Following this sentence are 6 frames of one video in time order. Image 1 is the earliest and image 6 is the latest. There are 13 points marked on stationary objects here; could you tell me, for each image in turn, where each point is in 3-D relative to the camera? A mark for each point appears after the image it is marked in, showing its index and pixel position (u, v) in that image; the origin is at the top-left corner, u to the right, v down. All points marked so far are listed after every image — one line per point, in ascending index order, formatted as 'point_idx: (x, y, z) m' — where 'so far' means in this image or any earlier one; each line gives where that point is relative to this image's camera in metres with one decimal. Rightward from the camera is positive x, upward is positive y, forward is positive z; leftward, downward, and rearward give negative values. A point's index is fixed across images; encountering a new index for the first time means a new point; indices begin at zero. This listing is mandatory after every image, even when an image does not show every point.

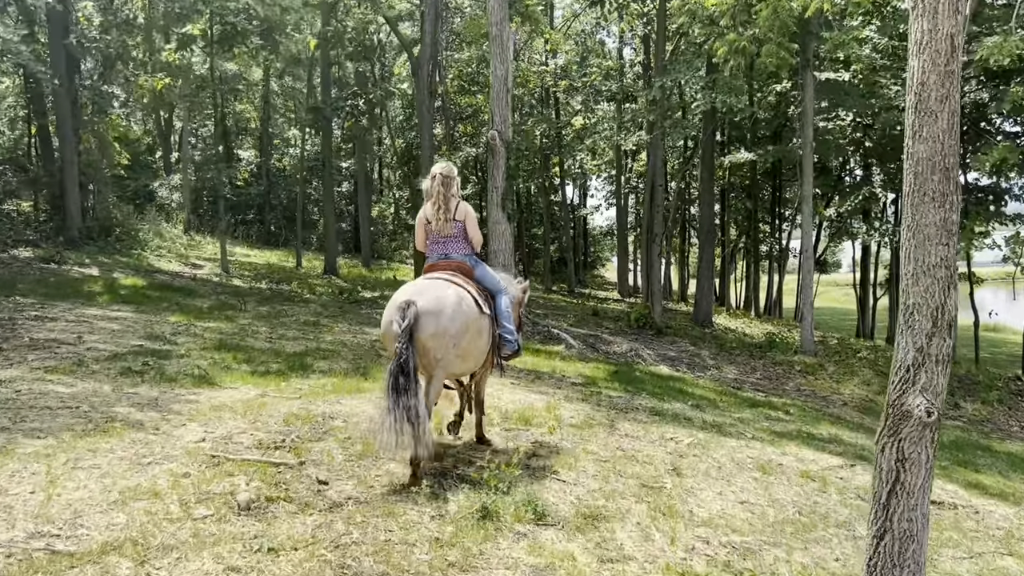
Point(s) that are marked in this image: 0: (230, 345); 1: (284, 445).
0: (-3.3, -0.7, +9.9) m
1: (-1.5, -1.1, +5.6) m
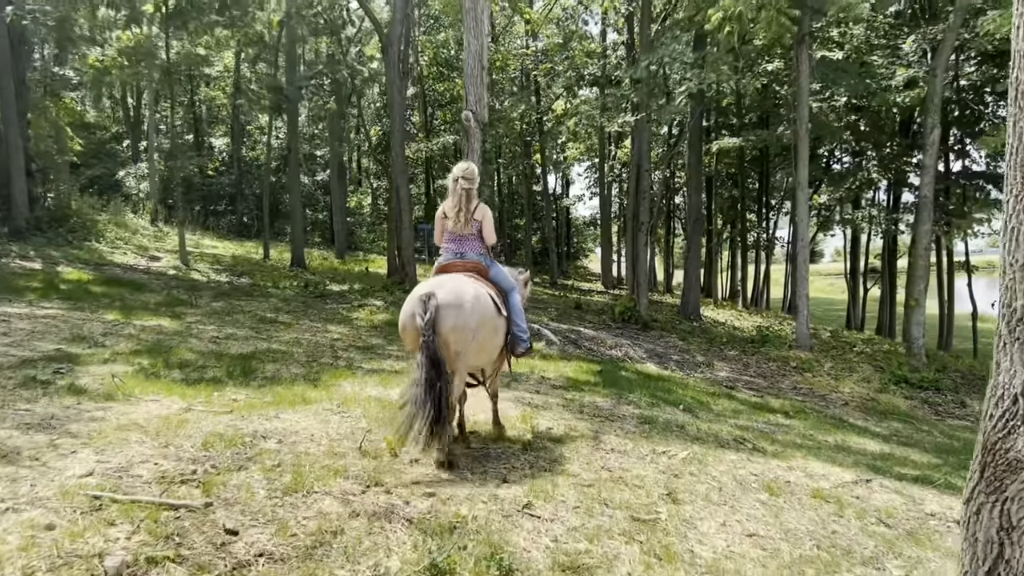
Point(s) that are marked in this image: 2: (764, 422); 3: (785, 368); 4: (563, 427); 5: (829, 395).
0: (-3.6, -0.6, +8.8) m
1: (-1.7, -1.0, +4.6) m
2: (+2.8, -1.5, +9.4) m
3: (+4.5, -1.3, +13.8) m
4: (+0.5, -1.2, +7.4) m
5: (+4.7, -1.6, +12.4) m
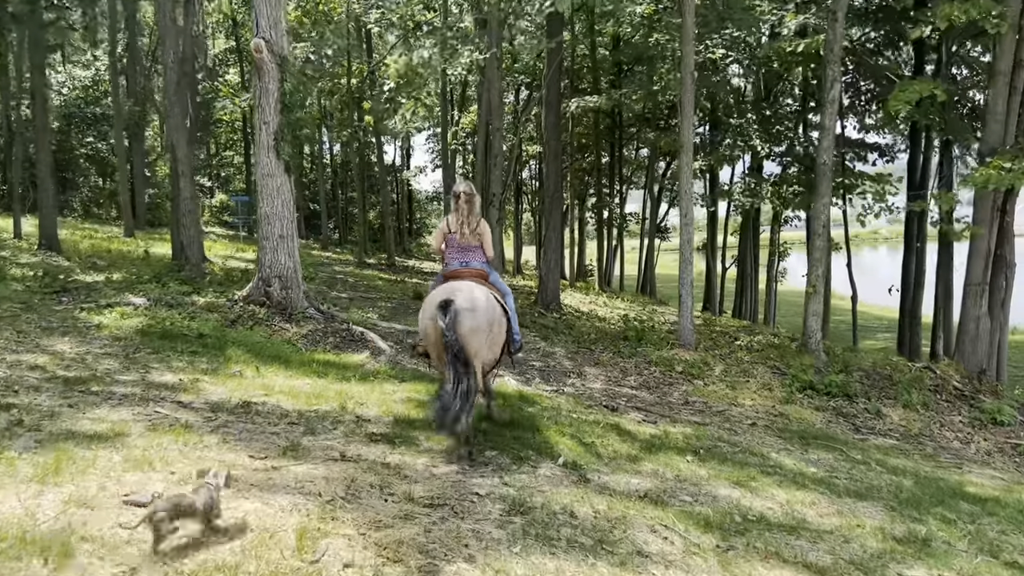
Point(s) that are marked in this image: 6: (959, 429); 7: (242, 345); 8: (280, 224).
0: (-5.0, -0.7, +4.7) m
1: (-2.3, -1.2, +0.9) m
2: (+1.3, -1.5, +6.5) m
3: (+2.1, -1.1, +11.1) m
4: (-0.7, -1.3, +4.1) m
5: (+2.6, -1.4, +9.8) m
6: (+5.6, -1.8, +10.6) m
7: (-3.1, -0.6, +9.5) m
8: (-3.0, +0.8, +11.0) m
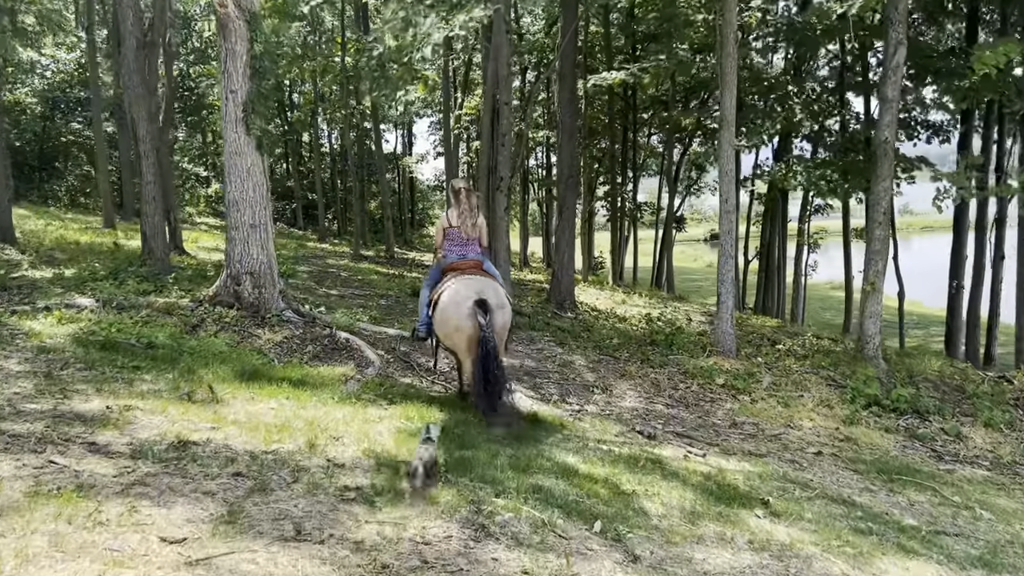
0: (-4.8, -0.7, +3.1) m
1: (-2.2, -1.3, -0.7) m
2: (+1.4, -1.5, +4.9) m
3: (+2.3, -1.1, +9.5) m
4: (-0.6, -1.3, +2.5) m
5: (+2.7, -1.4, +8.2) m
6: (+5.8, -1.8, +8.9) m
7: (-2.9, -0.6, +7.9) m
8: (-2.9, +0.9, +9.4) m
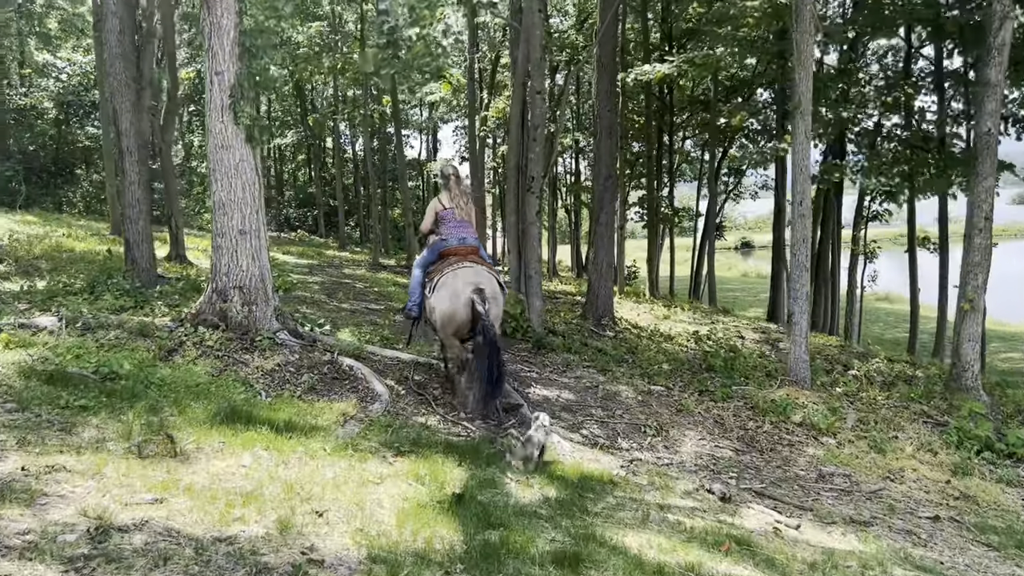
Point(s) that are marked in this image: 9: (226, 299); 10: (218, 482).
0: (-4.7, -0.8, +1.7) m
1: (-2.2, -1.4, -2.1) m
2: (+1.6, -1.6, +3.3) m
3: (+2.6, -1.3, +7.9) m
4: (-0.5, -1.5, +1.0) m
5: (+3.0, -1.6, +6.6) m
6: (+6.1, -1.9, +7.2) m
7: (-2.6, -0.8, +6.5) m
8: (-2.6, +0.7, +8.0) m
9: (-2.7, -0.1, +8.0) m
10: (-1.7, -1.1, +4.8) m
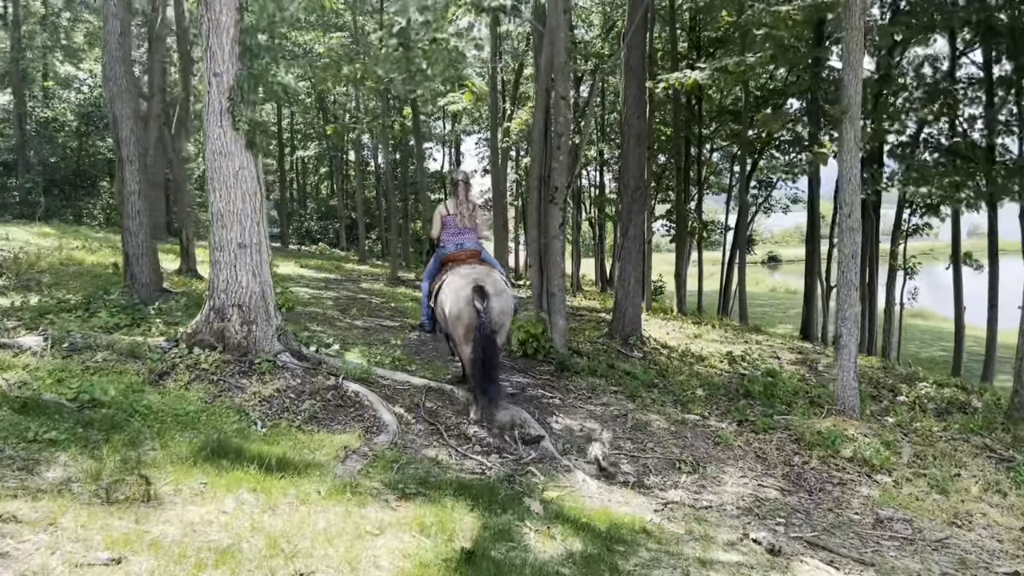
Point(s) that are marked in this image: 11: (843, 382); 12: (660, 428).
0: (-4.7, -0.9, +1.2) m
1: (-2.3, -1.4, -2.8) m
2: (+1.6, -1.7, +2.6) m
3: (+2.8, -1.5, +7.1) m
4: (-0.5, -1.5, +0.3) m
5: (+3.1, -1.8, +5.8) m
6: (+6.2, -2.1, +6.4) m
7: (-2.5, -0.9, +5.9) m
8: (-2.4, +0.5, +7.4) m
9: (-2.5, -0.3, +7.4) m
10: (-1.6, -1.2, +4.1) m
11: (+3.3, -0.9, +8.5) m
12: (+1.3, -1.2, +7.5) m
